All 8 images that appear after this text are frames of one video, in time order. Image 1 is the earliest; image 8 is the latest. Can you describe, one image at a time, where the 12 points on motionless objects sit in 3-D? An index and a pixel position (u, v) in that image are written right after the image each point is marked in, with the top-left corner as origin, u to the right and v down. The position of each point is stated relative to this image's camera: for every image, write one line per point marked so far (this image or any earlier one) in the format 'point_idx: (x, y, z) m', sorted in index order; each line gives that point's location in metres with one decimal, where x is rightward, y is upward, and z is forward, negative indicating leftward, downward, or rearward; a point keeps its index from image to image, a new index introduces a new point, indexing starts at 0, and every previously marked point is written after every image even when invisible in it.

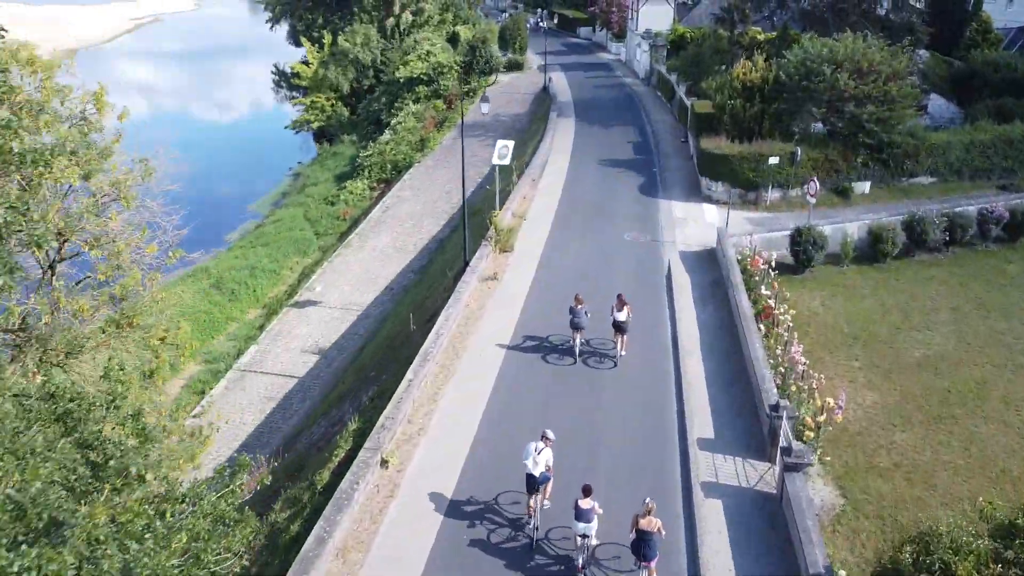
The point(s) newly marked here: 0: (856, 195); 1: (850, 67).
0: (+8.4, +2.3, +19.8) m
1: (+8.1, +5.3, +19.2) m
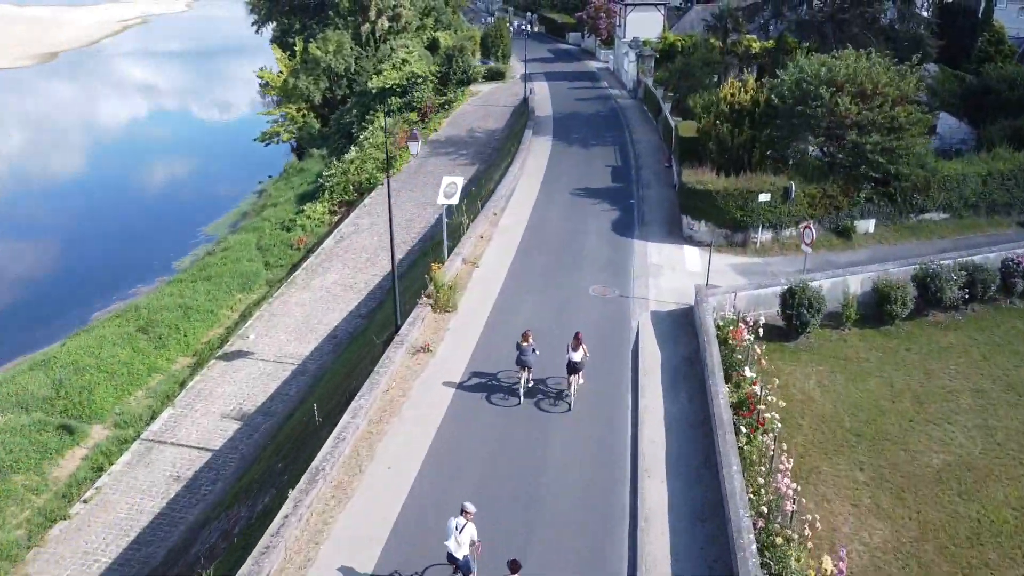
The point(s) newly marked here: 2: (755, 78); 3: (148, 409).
0: (+7.5, +1.1, +17.4) m
1: (+7.1, +4.2, +16.8) m
2: (+6.0, +5.1, +19.8) m
3: (-7.8, -2.6, +17.3) m
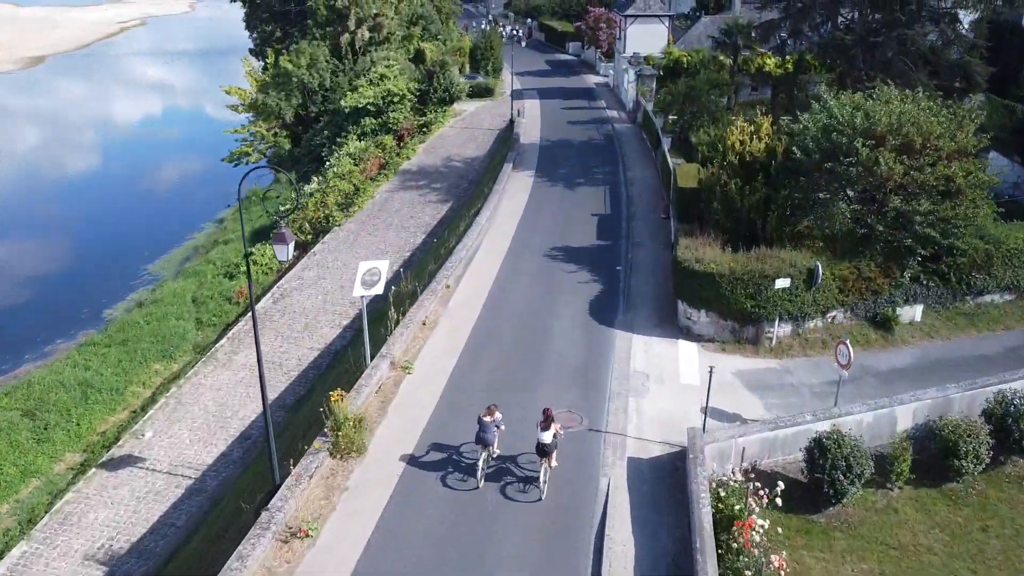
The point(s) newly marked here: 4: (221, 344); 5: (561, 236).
0: (+6.6, -0.6, +13.7) m
1: (+6.3, +2.4, +13.1) m
2: (+5.2, +3.3, +16.1) m
3: (-8.7, -4.3, +13.8) m
4: (-6.7, -1.3, +18.5) m
5: (+1.1, +1.2, +18.6) m
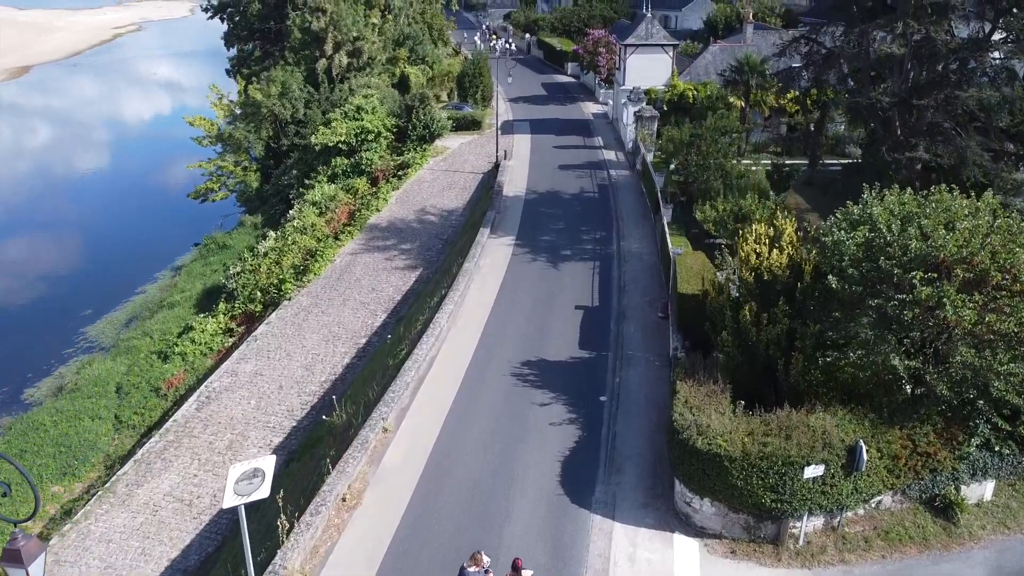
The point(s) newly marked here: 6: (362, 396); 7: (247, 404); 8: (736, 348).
0: (+5.9, -2.9, +10.4) m
1: (+5.6, +0.1, +9.9) m
2: (+4.5, +1.1, +12.8) m
3: (-9.4, -6.4, +10.6) m
4: (-7.4, -3.5, +15.3) m
5: (+0.5, -1.0, +15.4) m
6: (-2.7, -1.8, +14.7) m
7: (-5.6, -2.4, +17.1) m
8: (+3.2, -0.9, +11.5) m
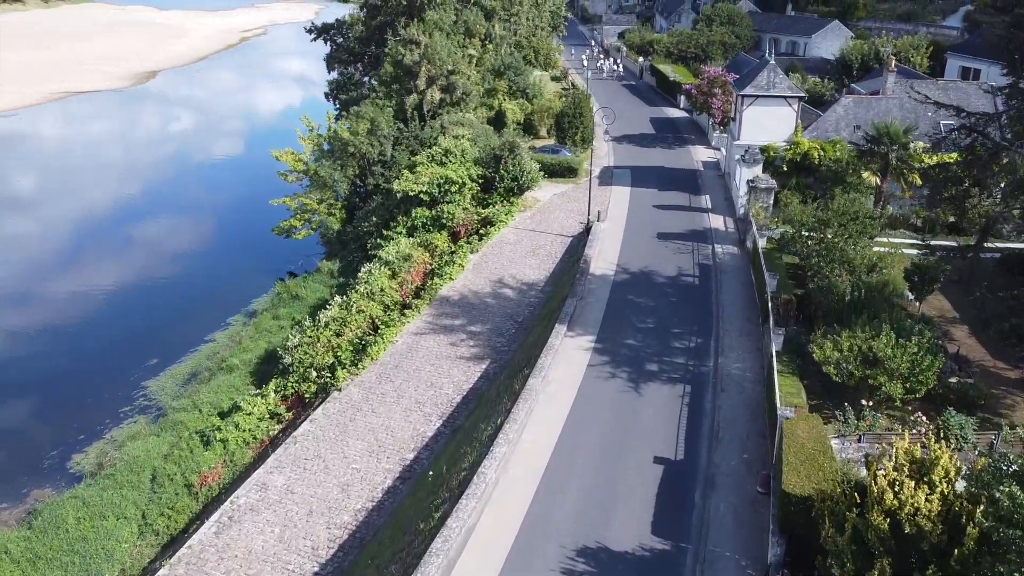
0: (+6.0, -5.7, +6.9) m
1: (+5.8, -2.6, +6.4) m
2: (+5.1, -1.6, +9.5) m
3: (-9.4, -8.3, +9.1) m
4: (-6.5, -5.5, +13.5) m
5: (+1.4, -3.5, +12.5) m
6: (-1.9, -4.1, +12.2) m
7: (-4.5, -4.5, +15.0) m
8: (+3.6, -3.5, +8.3) m
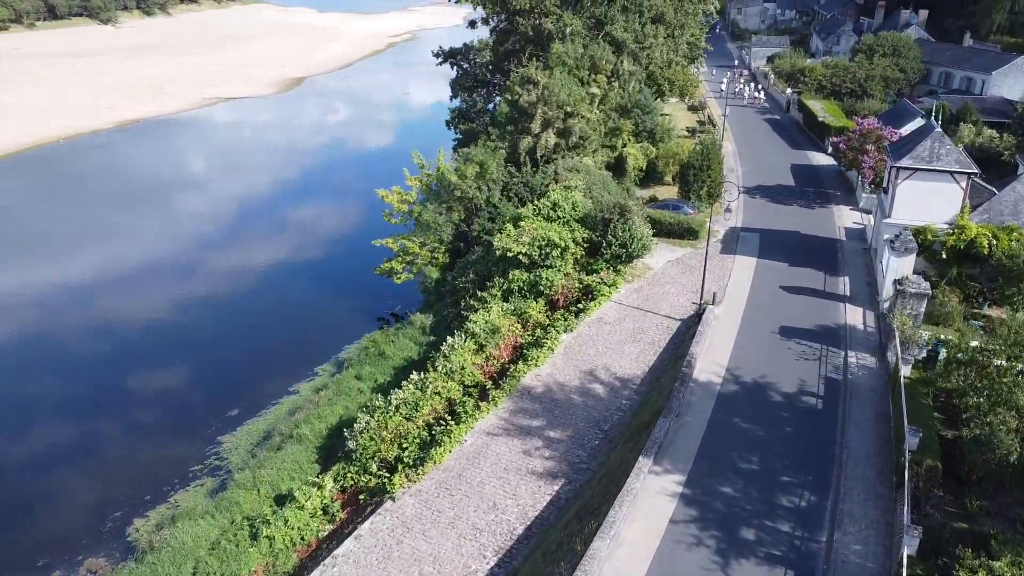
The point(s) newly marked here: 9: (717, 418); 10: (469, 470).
0: (+5.1, -8.4, +3.6) m
1: (+5.1, -5.4, +3.1) m
2: (+5.0, -4.3, +6.2) m
3: (-9.8, -9.9, +8.3) m
4: (-6.1, -7.4, +12.1) m
5: (+1.7, -5.9, +9.8) m
6: (-1.6, -6.3, +10.1) m
7: (-3.8, -6.6, +13.3) m
8: (+3.2, -6.1, +5.4) m
9: (+4.5, -2.9, +17.7) m
10: (-0.9, -4.0, +18.0) m
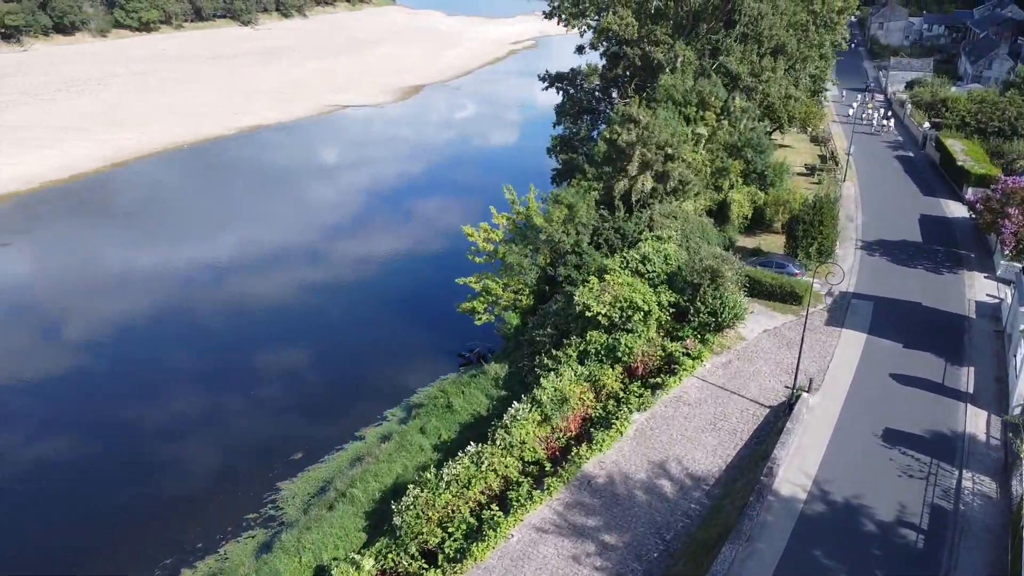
0: (+3.7, -10.5, +1.4) m
1: (+3.8, -7.5, +0.9) m
2: (+4.2, -6.4, +4.0) m
3: (-10.5, -11.1, +8.1) m
4: (-6.1, -8.8, +11.4) m
5: (+1.3, -7.8, +8.0) m
6: (-1.9, -8.0, +8.8) m
7: (-3.6, -8.2, +12.2) m
8: (+2.2, -8.1, +3.4) m
9: (+5.4, -5.0, +15.4) m
10: (0.0, -5.8, +16.5) m
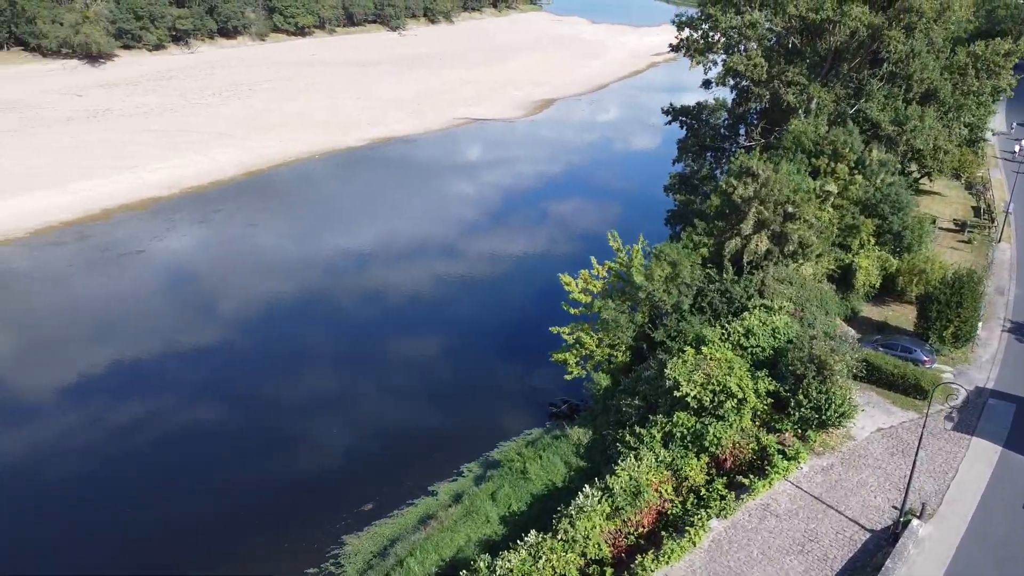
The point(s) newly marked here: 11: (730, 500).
0: (+1.6, -12.6, -0.4) m
1: (+1.8, -9.5, -0.9) m
2: (+2.8, -8.6, +2.1) m
3: (-11.3, -12.2, +8.6) m
4: (-6.4, -10.3, +11.1) m
5: (+0.5, -9.8, +6.5) m
6: (-2.6, -9.8, +7.8) m
7: (-3.7, -9.8, +11.5) m
8: (+0.6, -10.1, +1.8) m
9: (+5.9, -7.3, +13.2) m
10: (+0.7, -7.7, +15.1) m
11: (+5.3, -5.1, +19.5) m
